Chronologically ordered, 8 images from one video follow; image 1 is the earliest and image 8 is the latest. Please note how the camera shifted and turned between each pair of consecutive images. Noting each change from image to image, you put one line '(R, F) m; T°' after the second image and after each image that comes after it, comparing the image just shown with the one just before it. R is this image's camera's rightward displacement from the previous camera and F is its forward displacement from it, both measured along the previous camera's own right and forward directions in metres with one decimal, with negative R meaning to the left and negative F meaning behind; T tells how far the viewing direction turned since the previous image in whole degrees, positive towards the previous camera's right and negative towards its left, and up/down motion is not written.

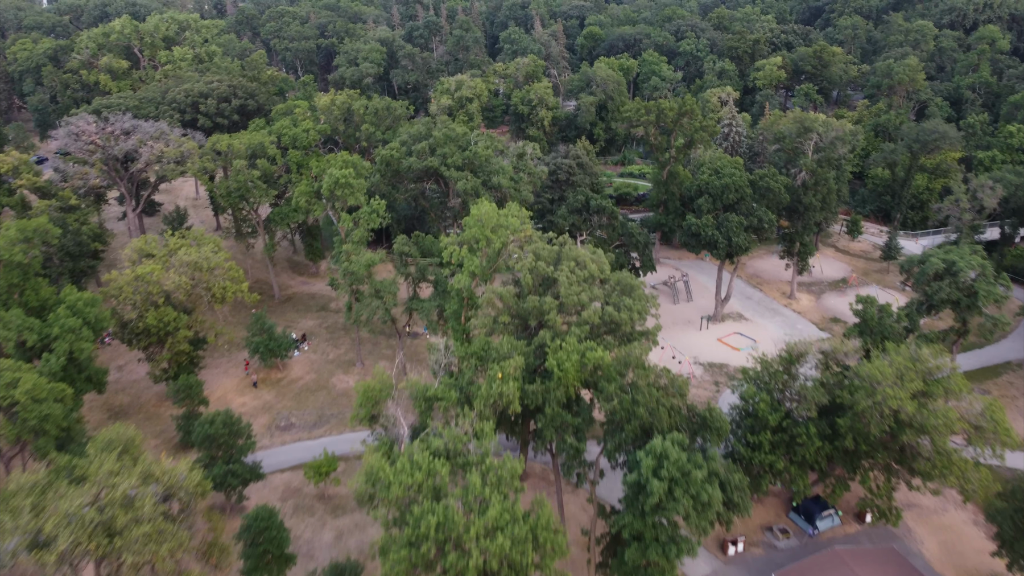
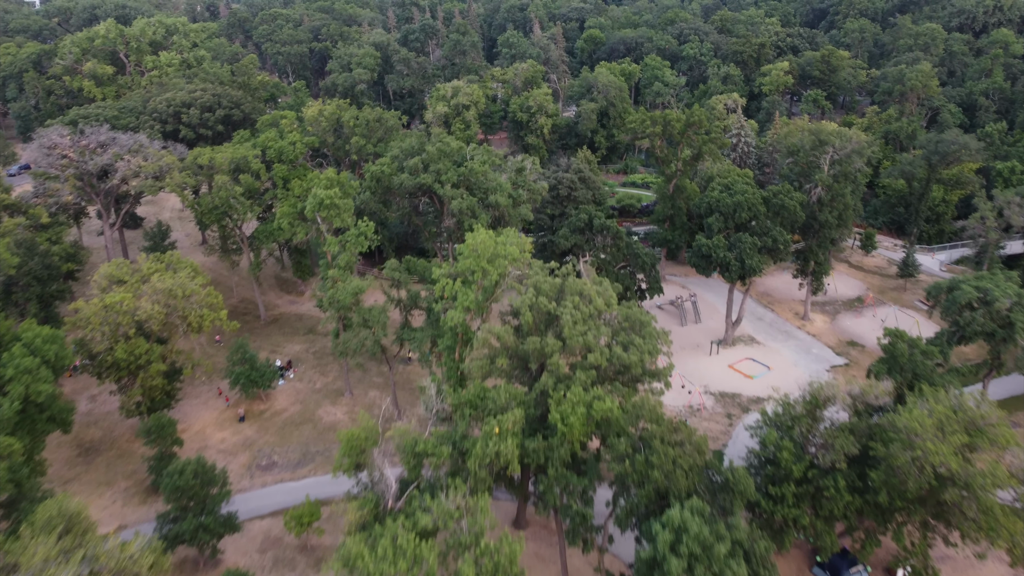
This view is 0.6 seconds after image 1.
(0.0, +2.2) m; 0°
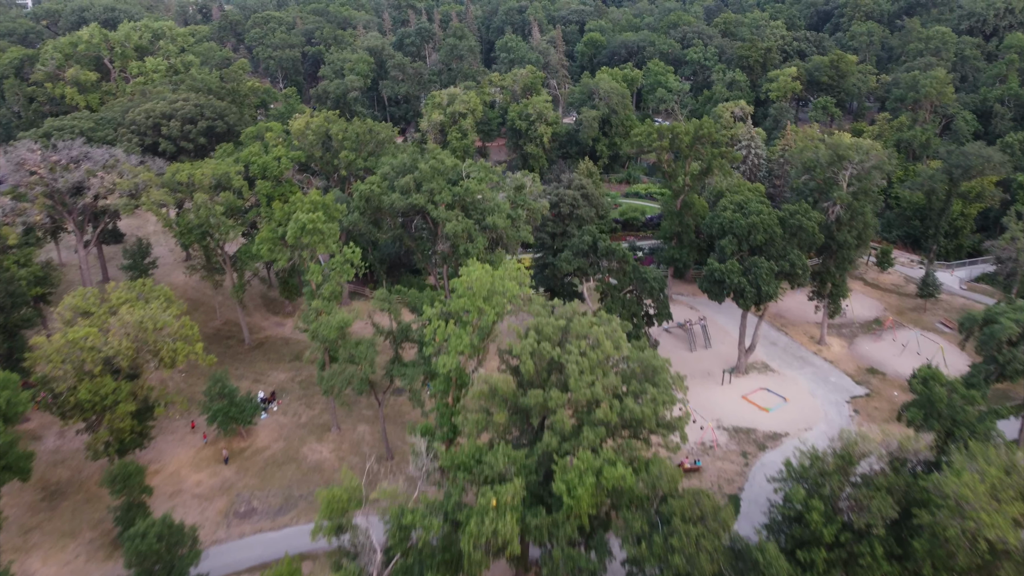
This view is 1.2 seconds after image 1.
(0.0, +2.2) m; 0°
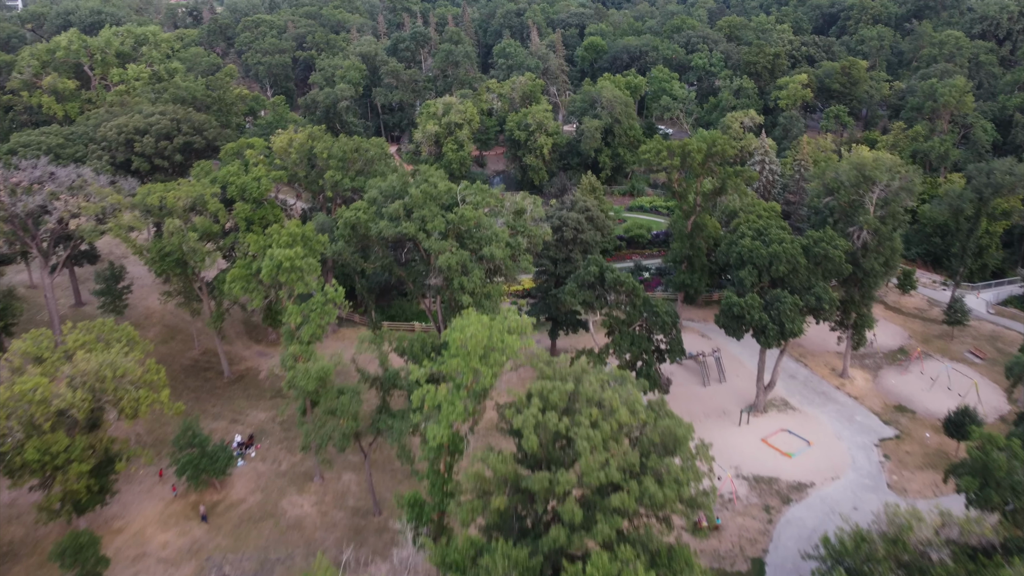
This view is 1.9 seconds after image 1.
(0.0, +2.7) m; 0°
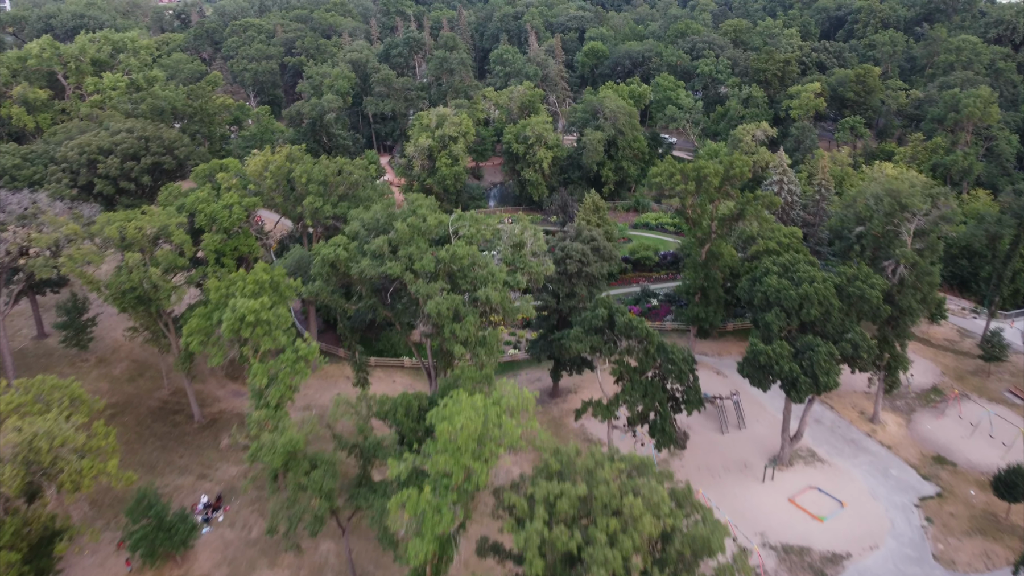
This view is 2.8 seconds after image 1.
(0.0, +3.2) m; 0°
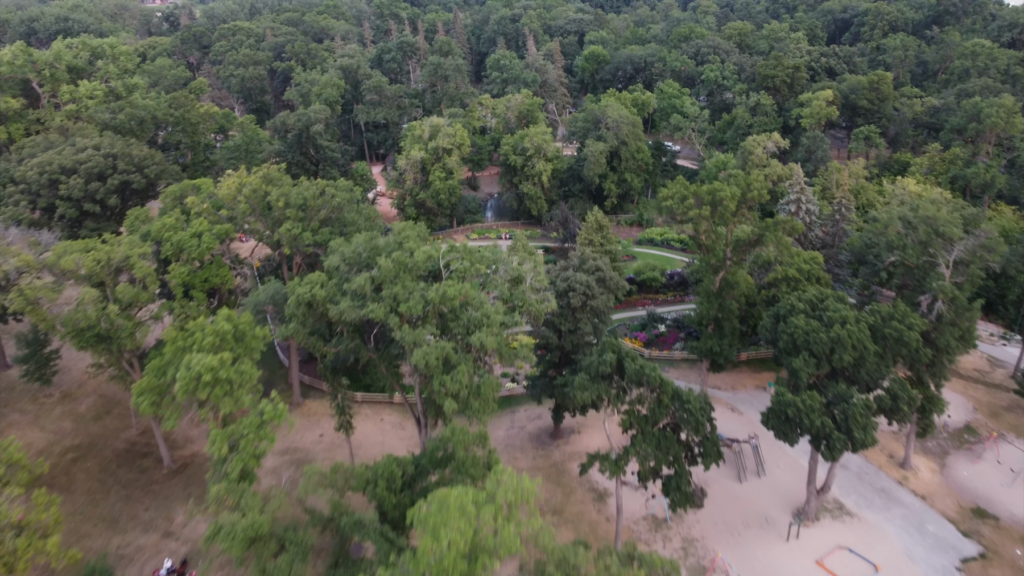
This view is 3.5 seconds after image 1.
(0.0, +2.7) m; 0°
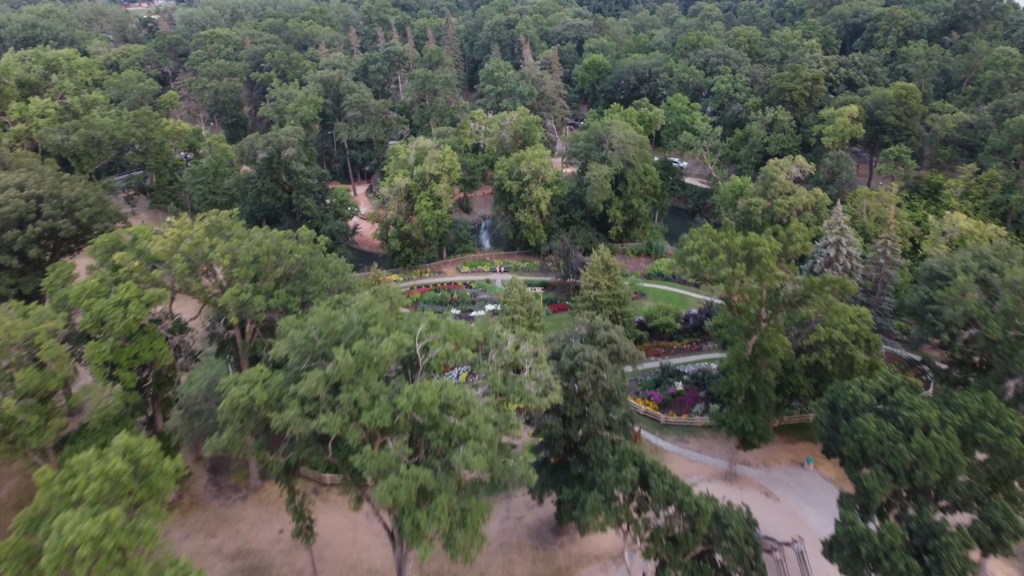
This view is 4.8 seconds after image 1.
(+0.1, +4.9) m; 0°
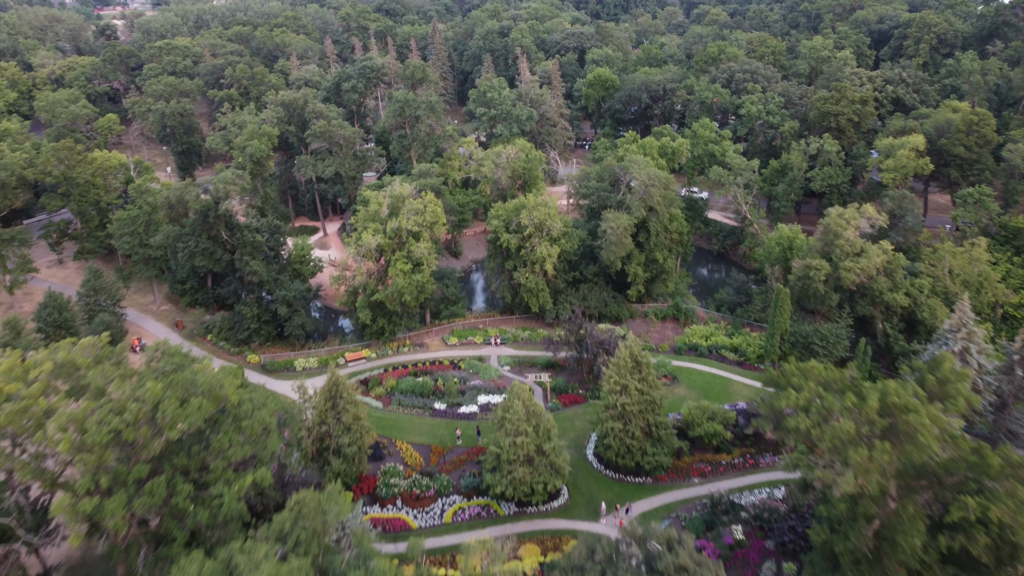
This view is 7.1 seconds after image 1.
(-0.3, +8.8) m; +1°
